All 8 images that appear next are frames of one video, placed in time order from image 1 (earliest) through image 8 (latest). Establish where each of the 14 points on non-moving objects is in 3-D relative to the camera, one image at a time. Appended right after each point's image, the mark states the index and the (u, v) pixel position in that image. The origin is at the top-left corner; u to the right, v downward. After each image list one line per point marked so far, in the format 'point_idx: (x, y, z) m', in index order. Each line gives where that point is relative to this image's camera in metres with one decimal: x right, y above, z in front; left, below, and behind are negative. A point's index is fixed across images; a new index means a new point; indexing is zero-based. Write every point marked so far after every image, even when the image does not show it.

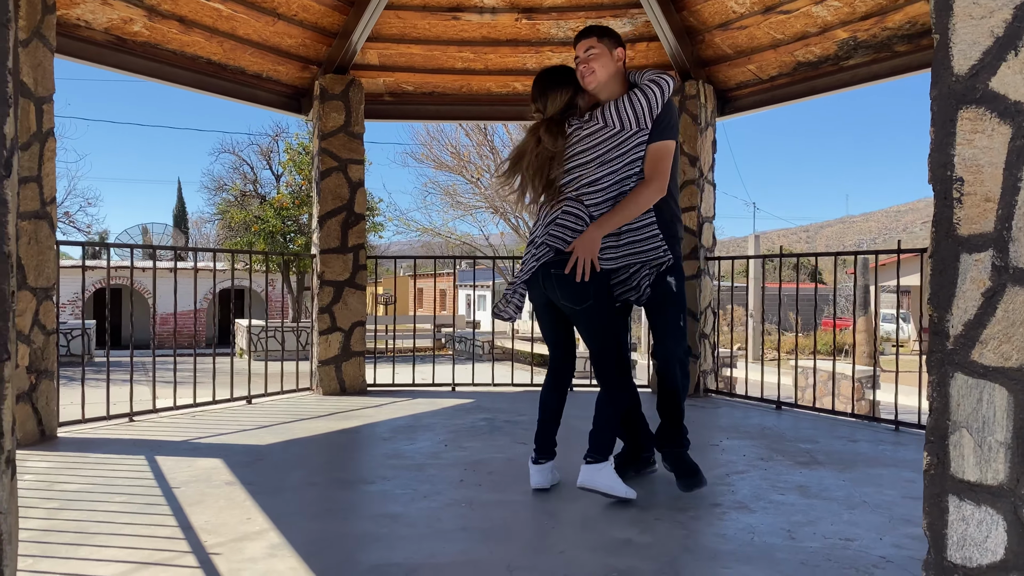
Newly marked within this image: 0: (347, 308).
0: (-1.3, -0.2, +5.2) m
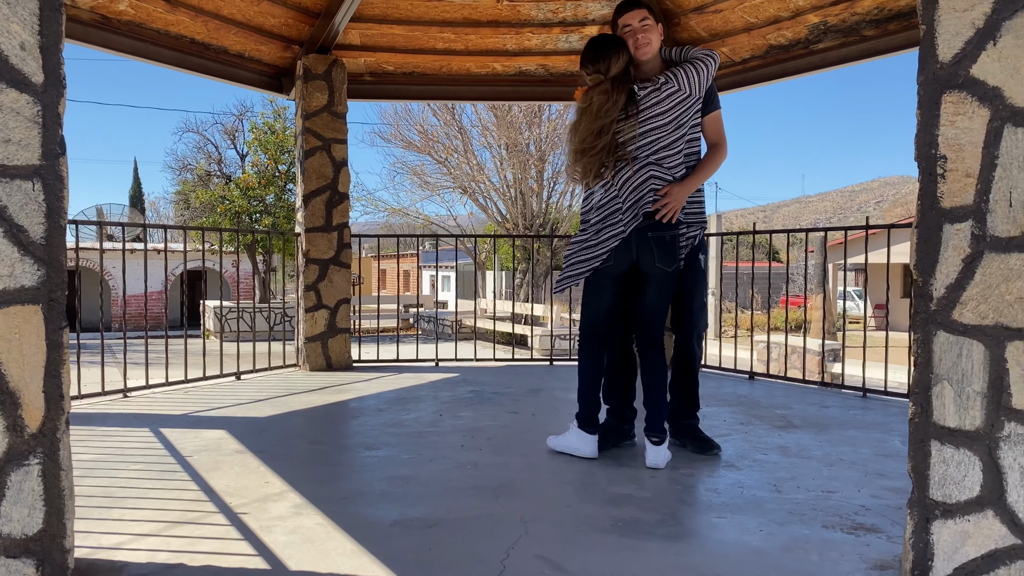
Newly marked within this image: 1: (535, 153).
0: (-1.4, 0.0, +5.2) m
1: (+0.5, +2.9, +14.3) m
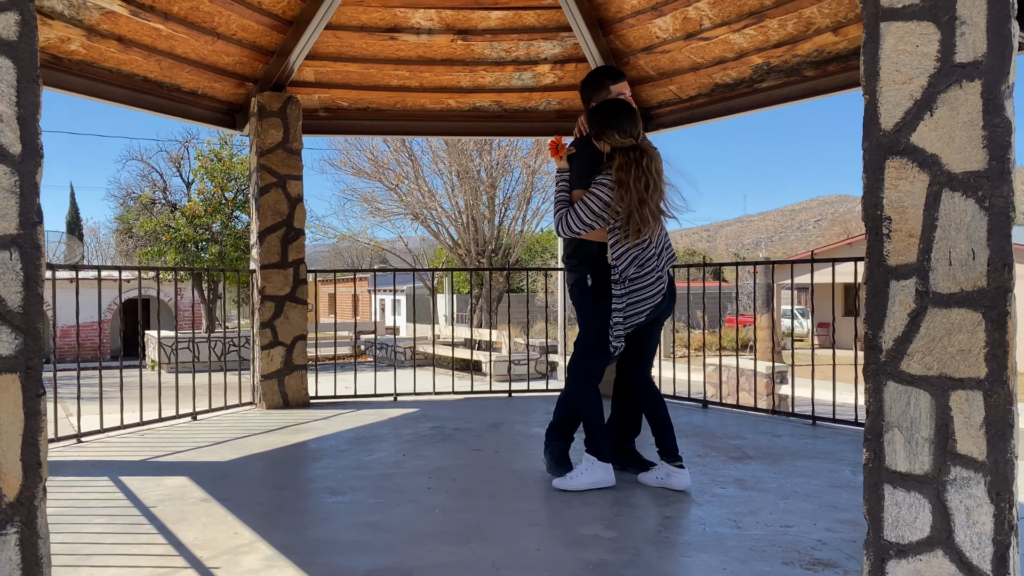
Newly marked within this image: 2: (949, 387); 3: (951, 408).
0: (-1.7, -0.3, +5.2) m
1: (-0.6, +2.3, +14.4) m
2: (+1.1, -0.3, +1.8) m
3: (+1.1, -0.3, +1.8) m
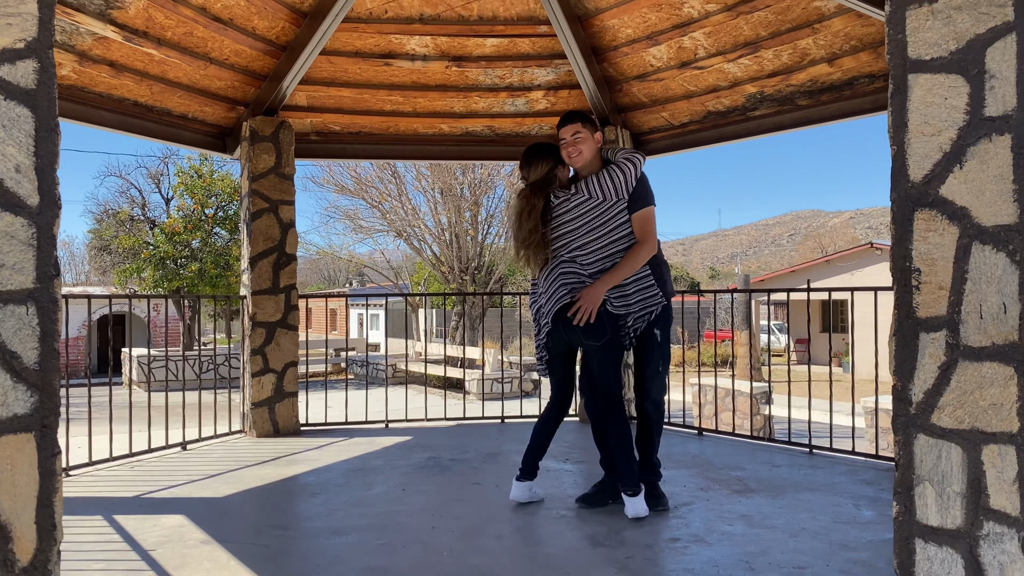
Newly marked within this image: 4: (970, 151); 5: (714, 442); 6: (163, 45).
0: (-1.7, -0.5, +5.1) m
1: (-0.9, +1.9, +14.4) m
2: (+1.2, -0.4, +1.8) m
3: (+1.2, -0.5, +1.8) m
4: (+1.2, +0.4, +1.8) m
5: (+1.5, -1.1, +5.0) m
6: (-2.2, +1.5, +4.2) m
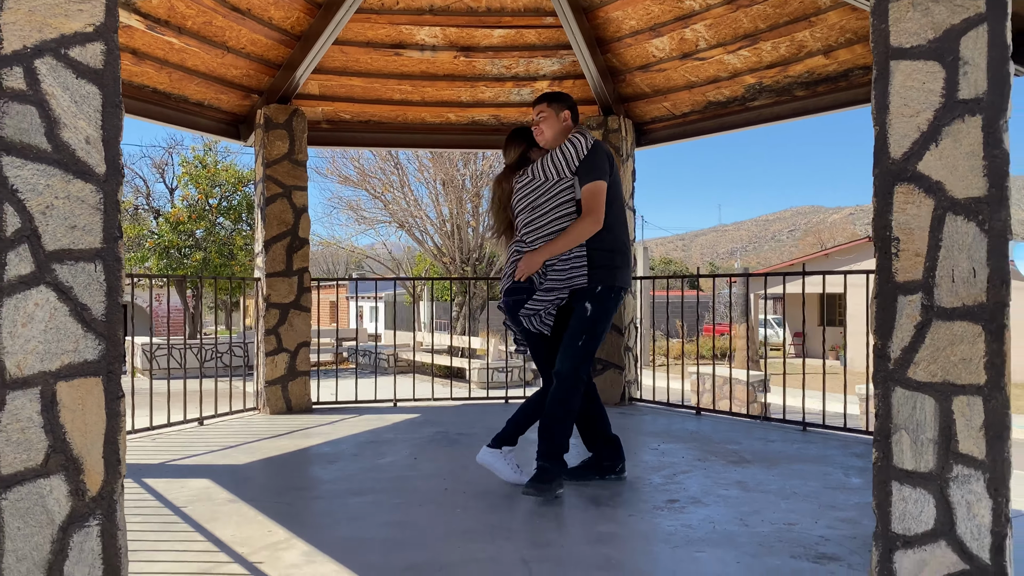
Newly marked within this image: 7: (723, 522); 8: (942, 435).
0: (-1.7, -0.3, +5.2) m
1: (-0.9, +2.2, +14.5) m
2: (+1.3, -0.3, +1.9) m
3: (+1.3, -0.4, +1.9) m
4: (+1.3, +0.5, +2.0) m
5: (+1.5, -1.0, +5.2) m
6: (-2.1, +1.7, +4.4) m
7: (+0.9, -1.0, +2.9) m
8: (+1.2, -0.4, +2.0) m
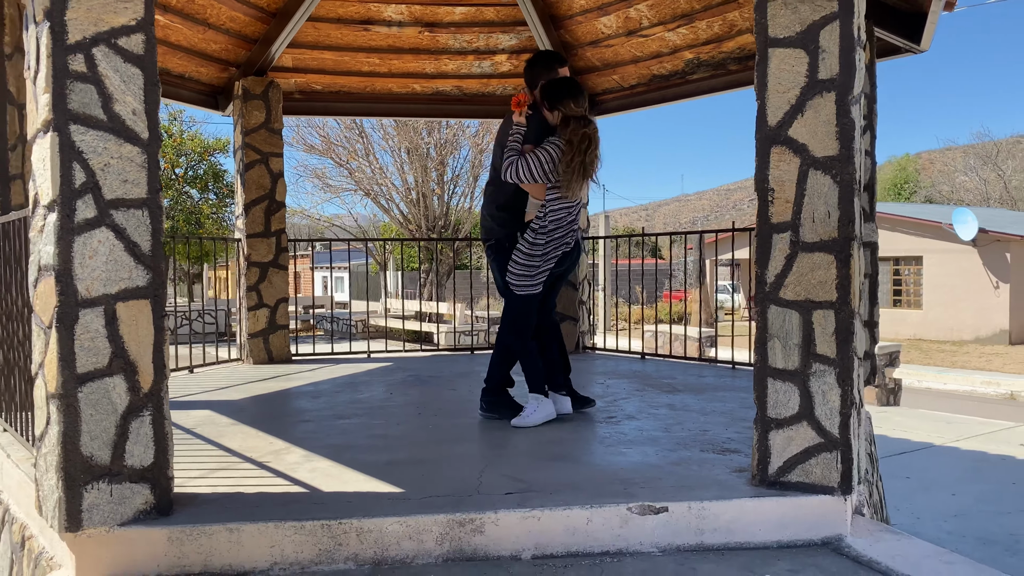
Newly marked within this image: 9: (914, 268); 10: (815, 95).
0: (-2.0, 0.0, +5.7) m
1: (-1.7, +2.9, +14.9) m
2: (+1.1, -0.1, +2.5) m
3: (+1.1, -0.1, +2.5) m
4: (+1.1, +0.7, +2.5) m
5: (+1.2, -0.6, +5.8) m
6: (-2.4, +1.9, +4.7) m
7: (+0.7, -0.7, +3.5) m
8: (+1.1, -0.2, +2.6) m
9: (+11.1, +0.5, +18.7) m
10: (+1.1, +0.7, +2.5) m
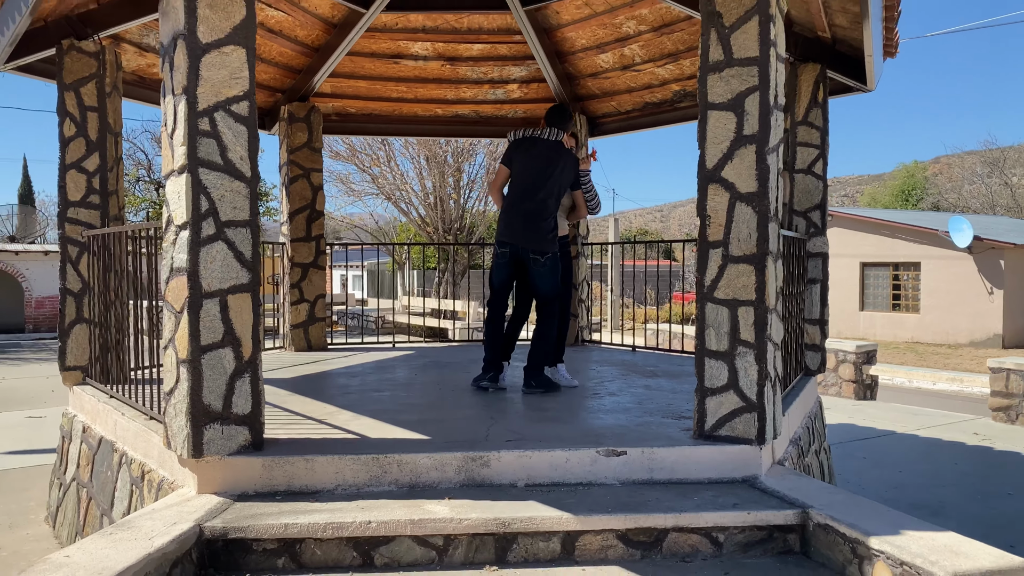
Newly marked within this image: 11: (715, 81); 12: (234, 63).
0: (-1.9, 0.0, +6.6) m
1: (-1.4, +2.9, +15.8) m
2: (+1.1, -0.1, +3.4) m
3: (+1.1, -0.1, +3.4) m
4: (+1.1, +0.7, +3.4) m
5: (+1.3, -0.6, +6.6) m
6: (-2.3, +2.0, +5.6) m
7: (+0.7, -0.7, +4.4) m
8: (+1.1, -0.2, +3.4) m
9: (+11.5, +0.4, +19.3) m
10: (+1.1, +0.7, +3.3) m
11: (+1.0, +1.0, +3.4) m
12: (-1.3, +1.1, +3.3) m
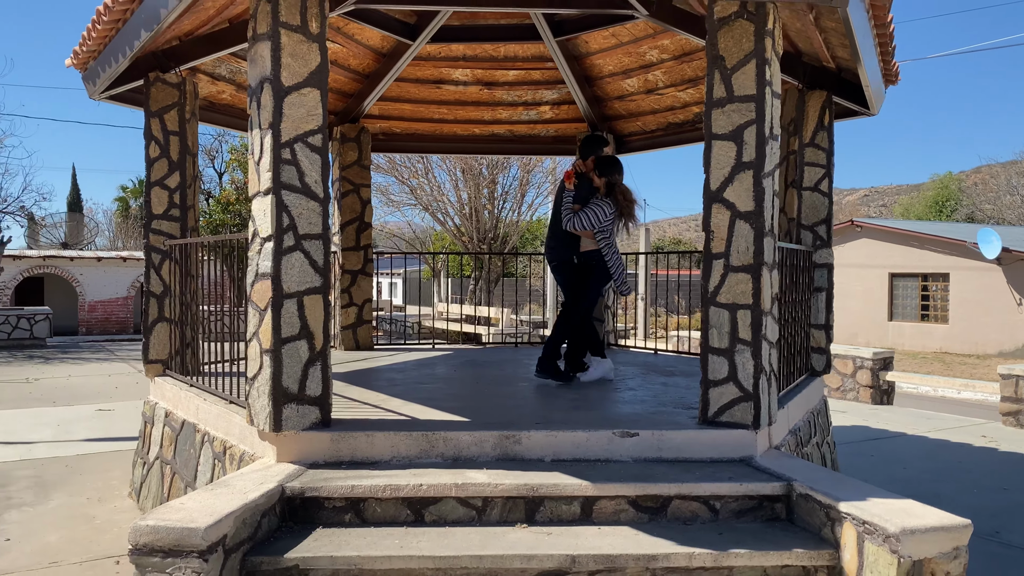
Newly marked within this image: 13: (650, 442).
0: (-1.6, 0.0, +7.2) m
1: (-0.6, +2.7, +16.4) m
2: (+1.3, -0.1, +3.9) m
3: (+1.3, -0.2, +3.9) m
4: (+1.3, +0.6, +3.9) m
5: (+1.6, -0.7, +7.1) m
6: (-2.1, +1.9, +6.3) m
7: (+0.9, -0.8, +4.9) m
8: (+1.3, -0.2, +3.9) m
9: (+12.4, +0.1, +19.3) m
10: (+1.3, +0.7, +3.9) m
11: (+1.2, +1.0, +3.9) m
12: (-1.2, +1.1, +3.9) m
13: (+0.8, -0.9, +3.8) m
